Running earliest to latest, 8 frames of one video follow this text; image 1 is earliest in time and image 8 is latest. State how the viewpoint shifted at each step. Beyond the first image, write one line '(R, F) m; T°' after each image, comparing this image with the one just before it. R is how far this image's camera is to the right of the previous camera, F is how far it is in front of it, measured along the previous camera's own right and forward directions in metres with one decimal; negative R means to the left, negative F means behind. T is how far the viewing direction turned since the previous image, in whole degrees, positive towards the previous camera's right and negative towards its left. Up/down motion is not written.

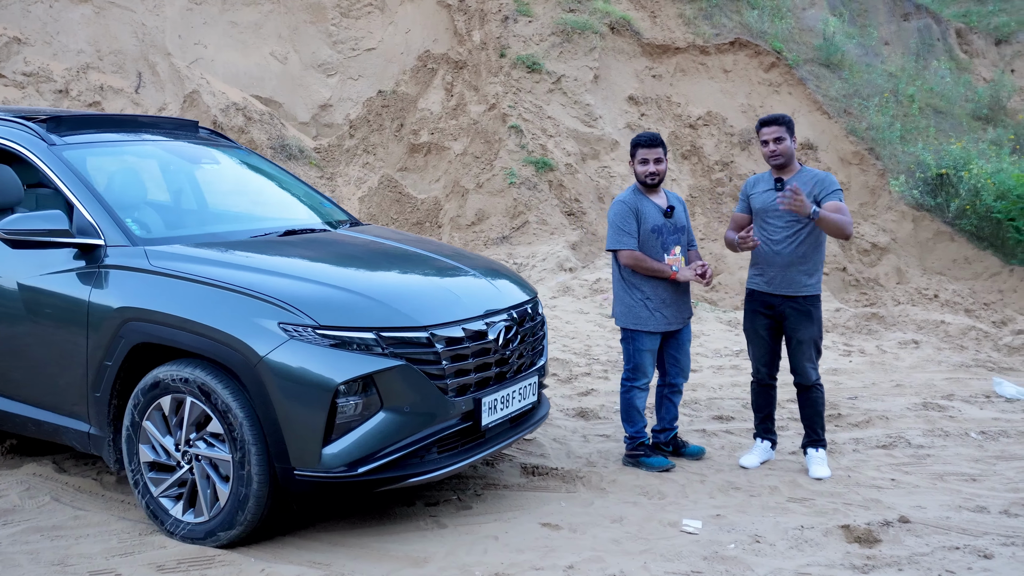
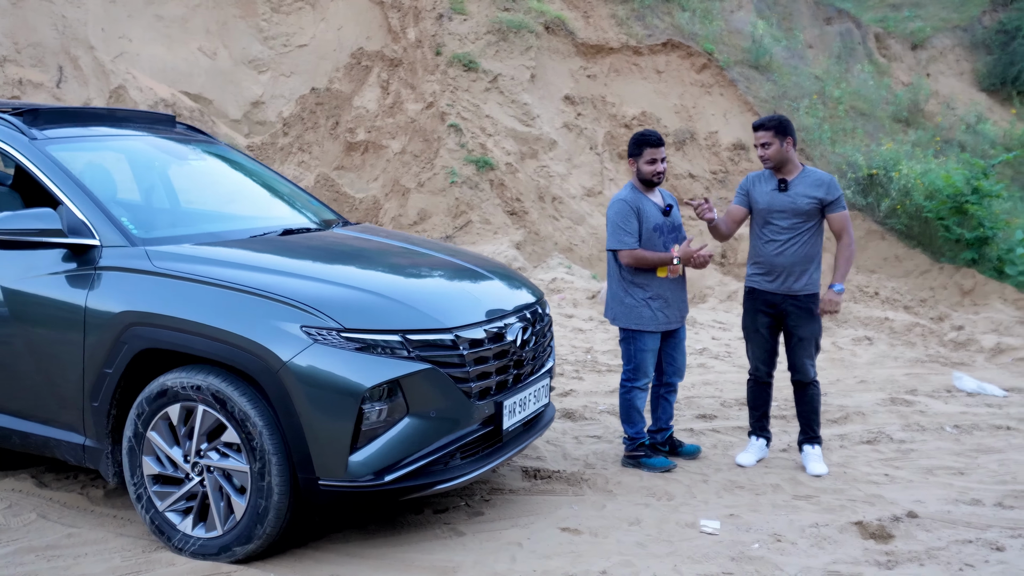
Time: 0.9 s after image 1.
(-0.4, +0.1) m; +5°
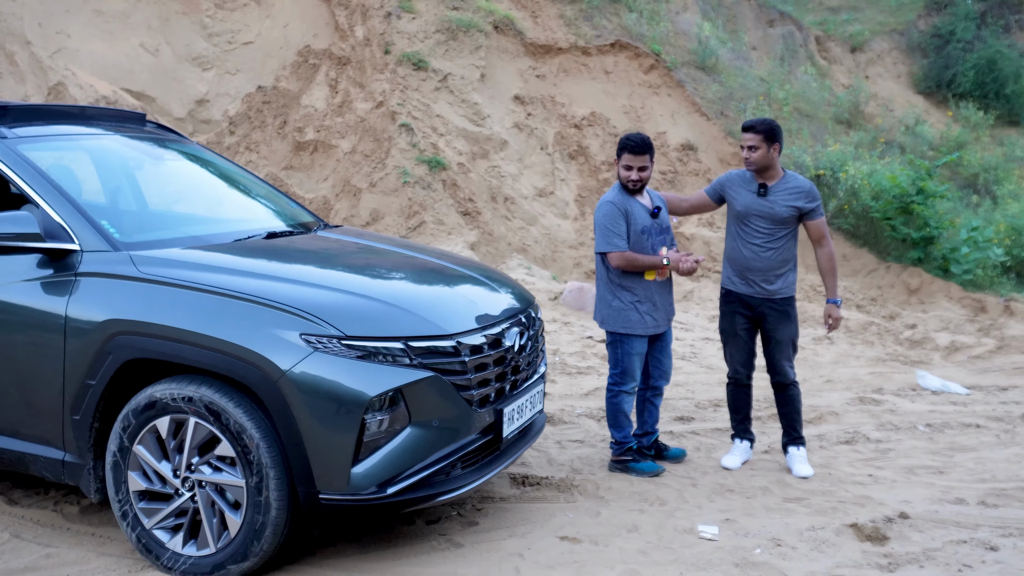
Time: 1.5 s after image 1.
(-0.2, +0.1) m; +3°
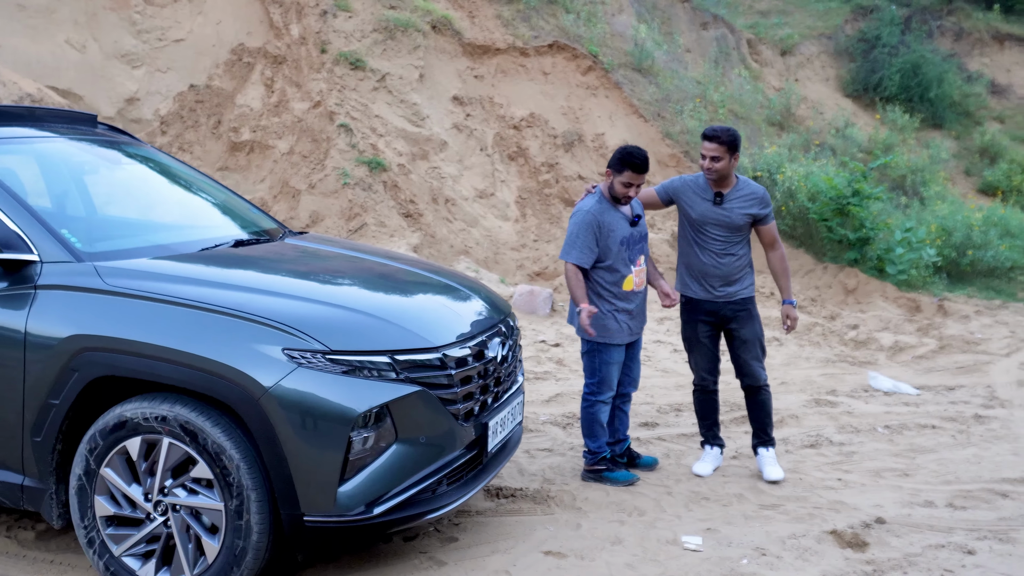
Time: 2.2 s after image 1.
(-0.2, +0.1) m; +4°
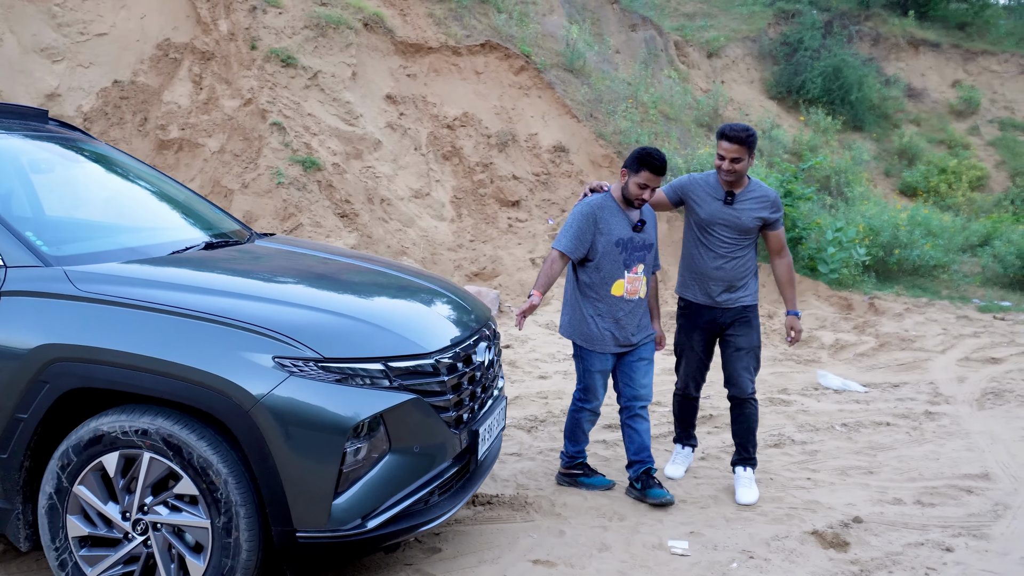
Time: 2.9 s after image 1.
(-0.2, +0.1) m; +4°
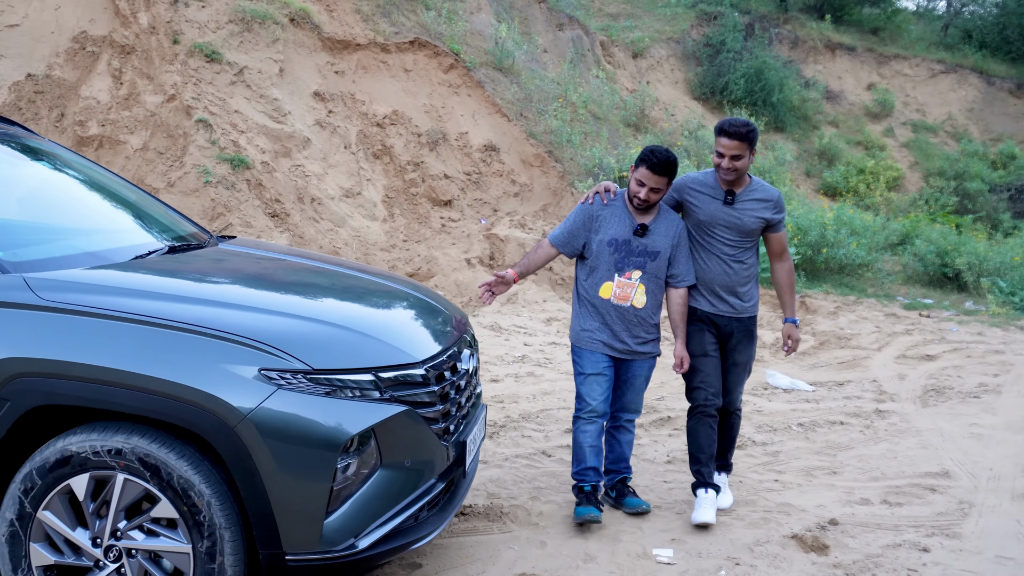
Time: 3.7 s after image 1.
(-0.2, +0.1) m; +5°
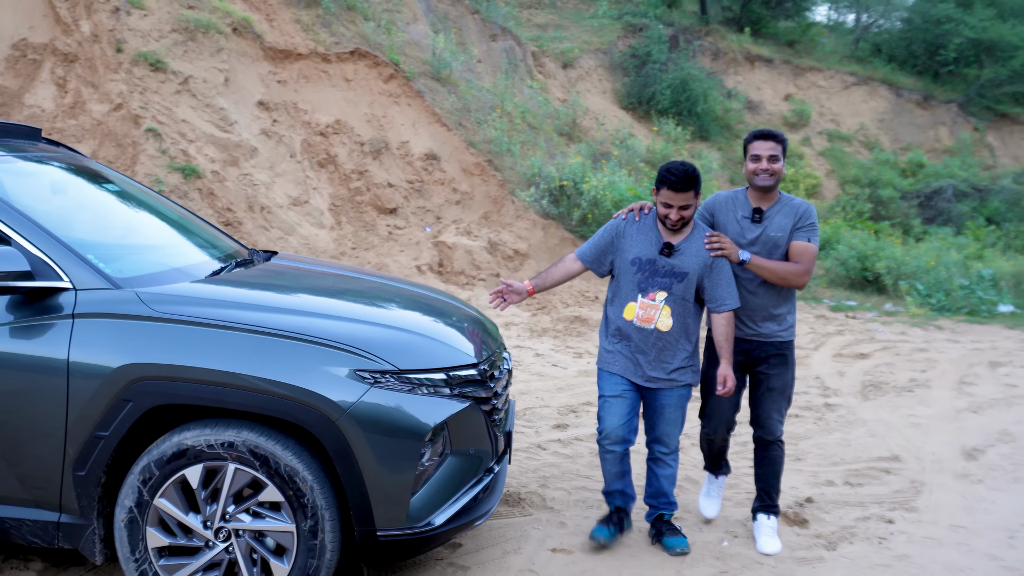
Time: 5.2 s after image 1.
(-0.4, -0.4) m; +5°
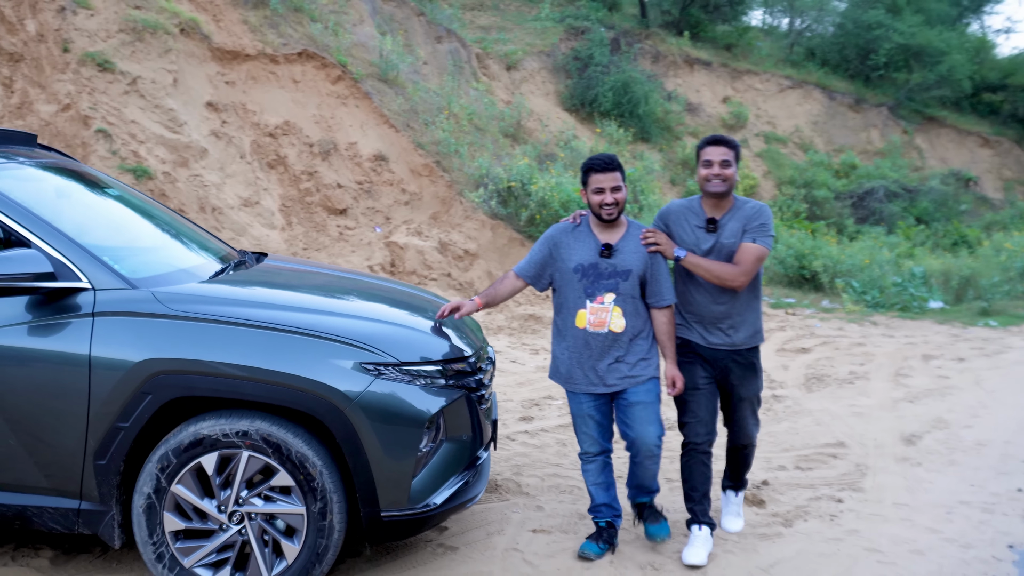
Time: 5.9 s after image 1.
(-0.2, -0.2) m; +3°
